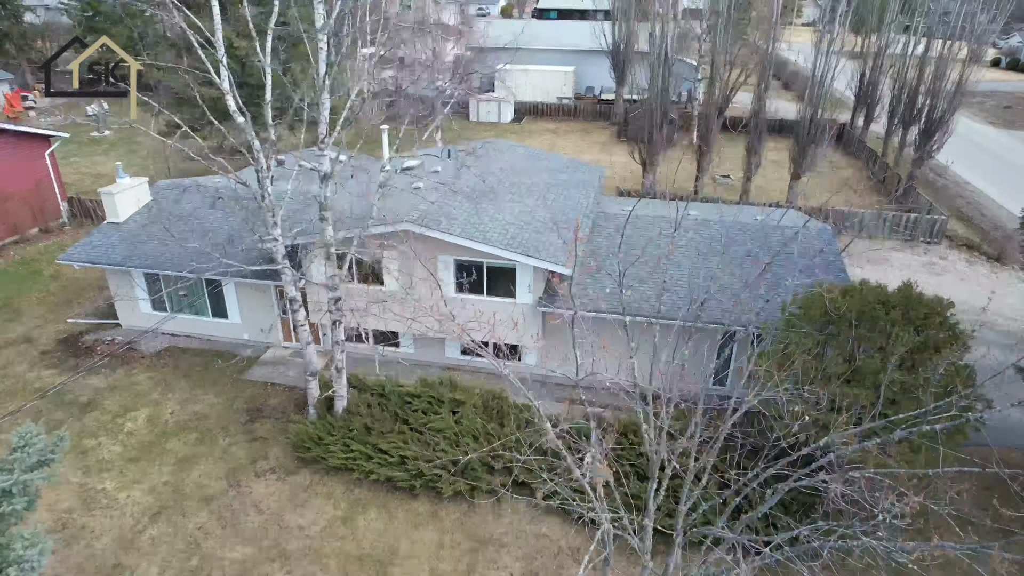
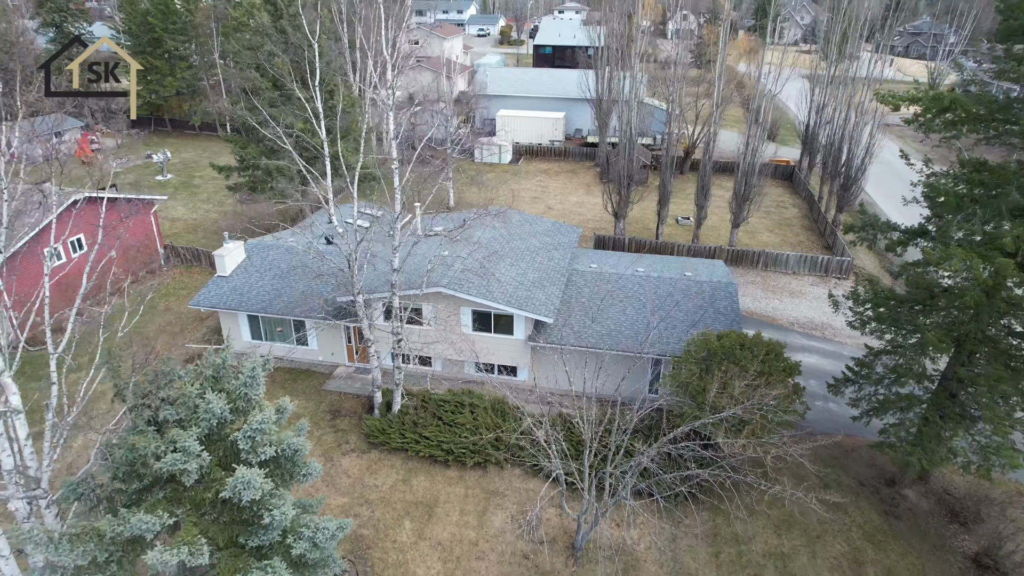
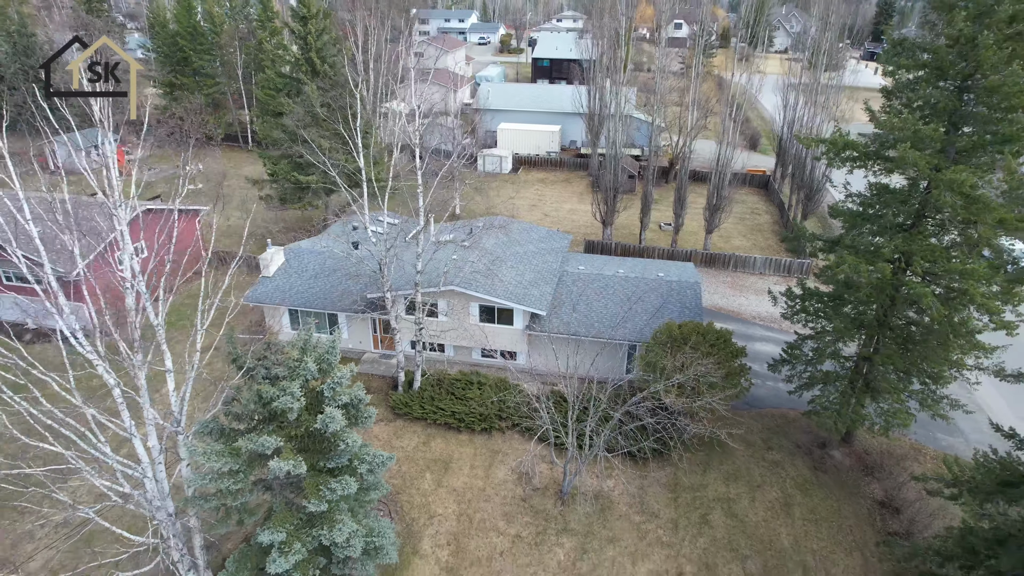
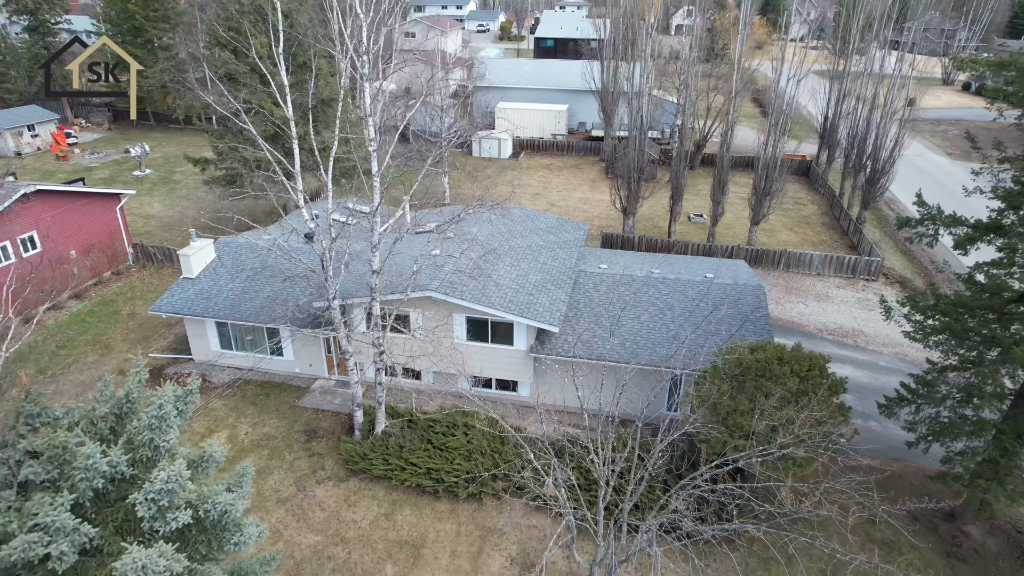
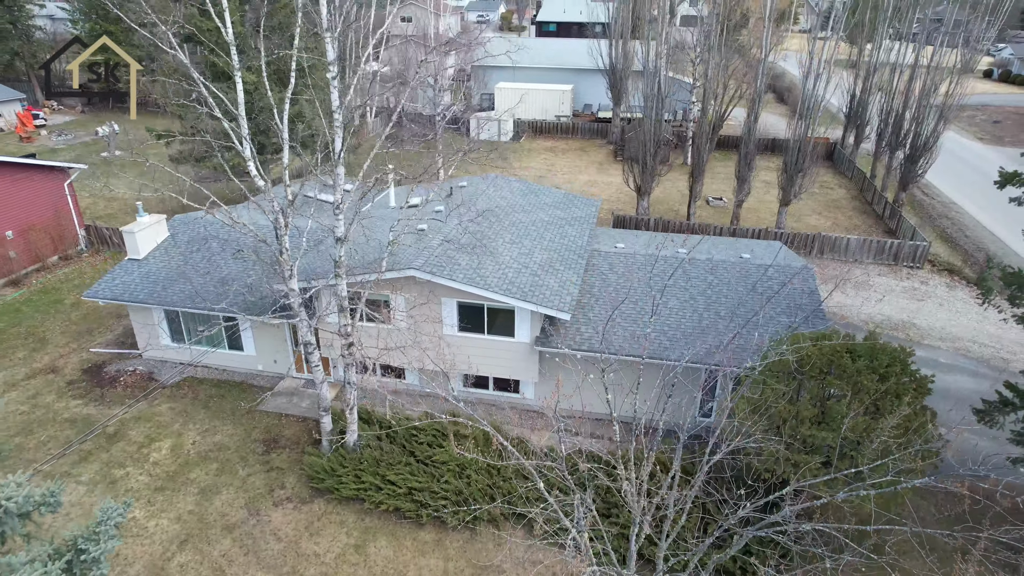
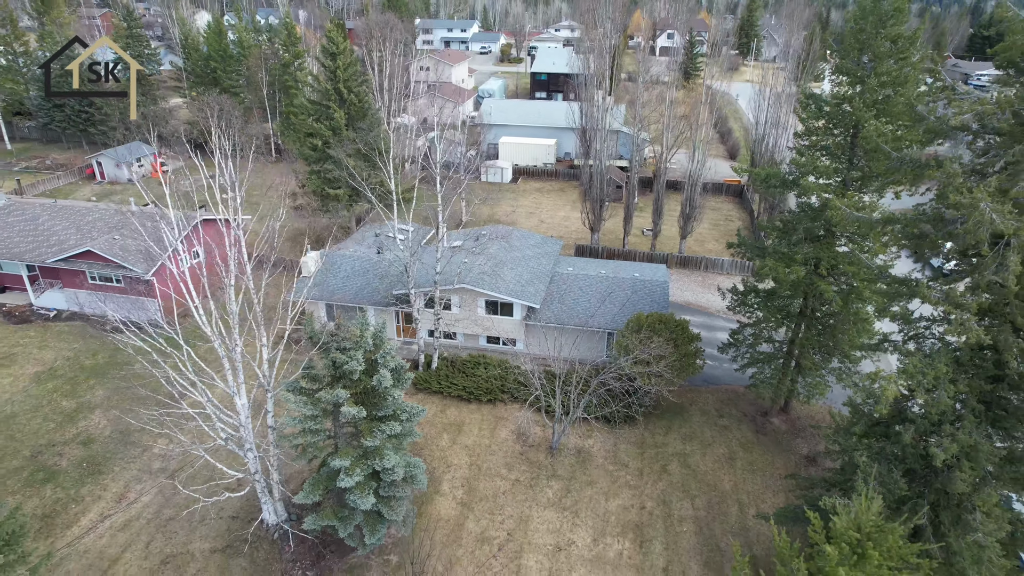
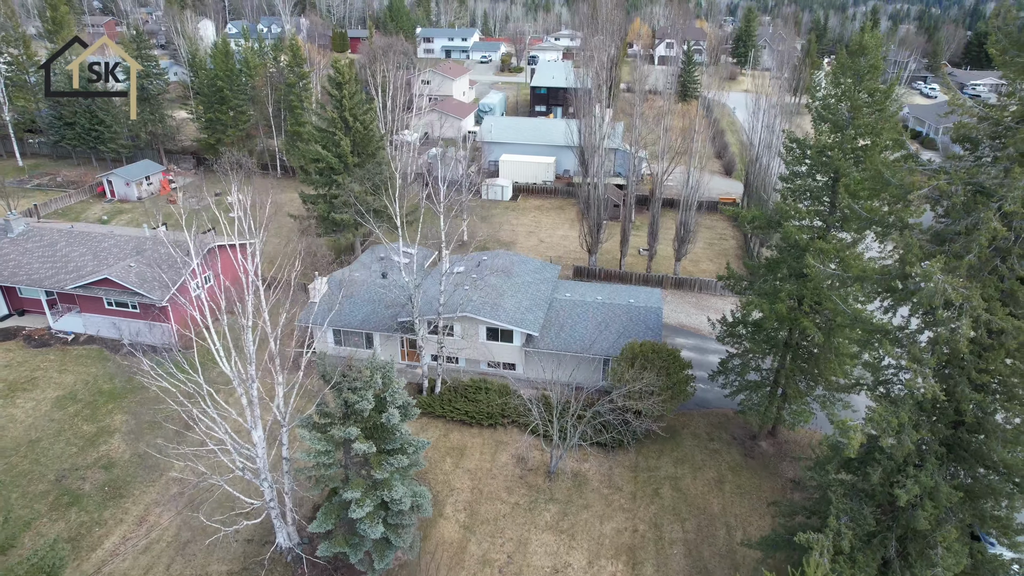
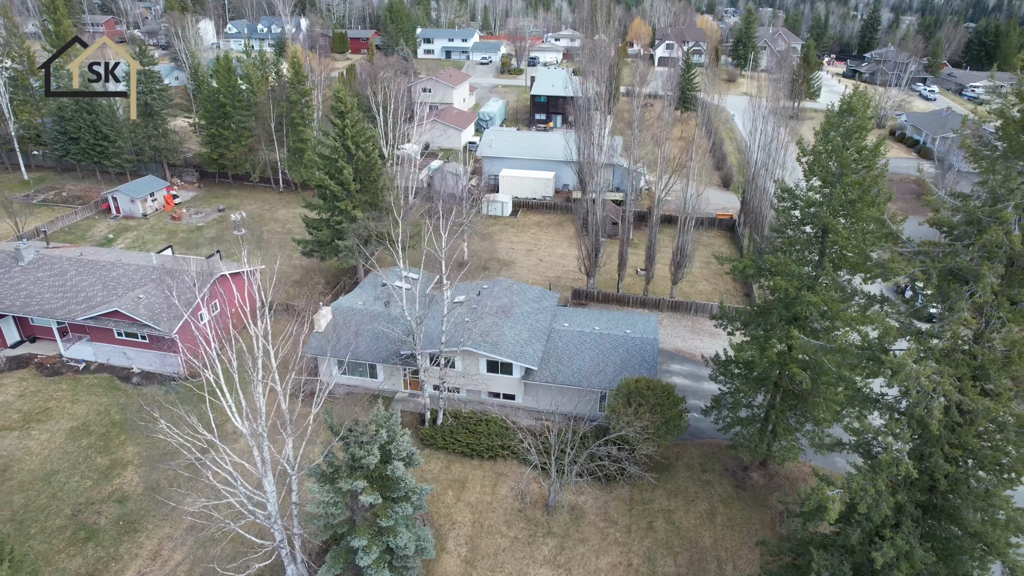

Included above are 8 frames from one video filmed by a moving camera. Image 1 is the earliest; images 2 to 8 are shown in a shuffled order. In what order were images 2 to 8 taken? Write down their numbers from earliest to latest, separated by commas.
5, 4, 2, 3, 6, 7, 8
